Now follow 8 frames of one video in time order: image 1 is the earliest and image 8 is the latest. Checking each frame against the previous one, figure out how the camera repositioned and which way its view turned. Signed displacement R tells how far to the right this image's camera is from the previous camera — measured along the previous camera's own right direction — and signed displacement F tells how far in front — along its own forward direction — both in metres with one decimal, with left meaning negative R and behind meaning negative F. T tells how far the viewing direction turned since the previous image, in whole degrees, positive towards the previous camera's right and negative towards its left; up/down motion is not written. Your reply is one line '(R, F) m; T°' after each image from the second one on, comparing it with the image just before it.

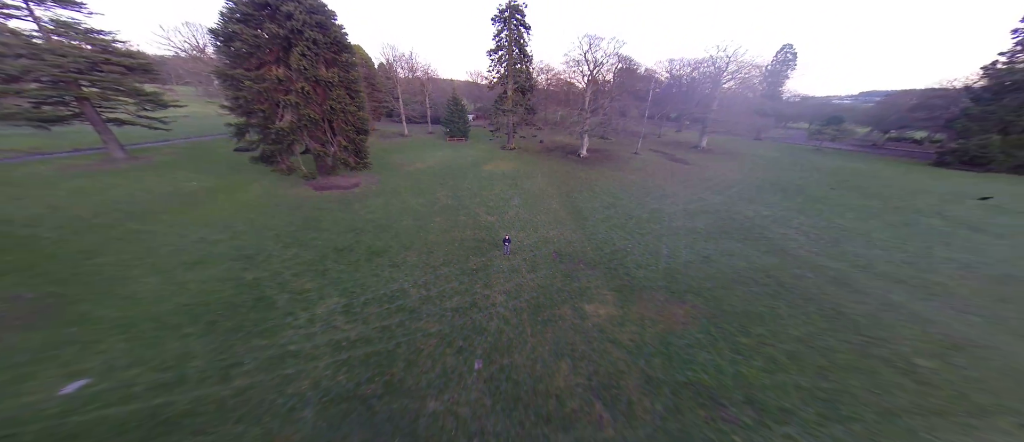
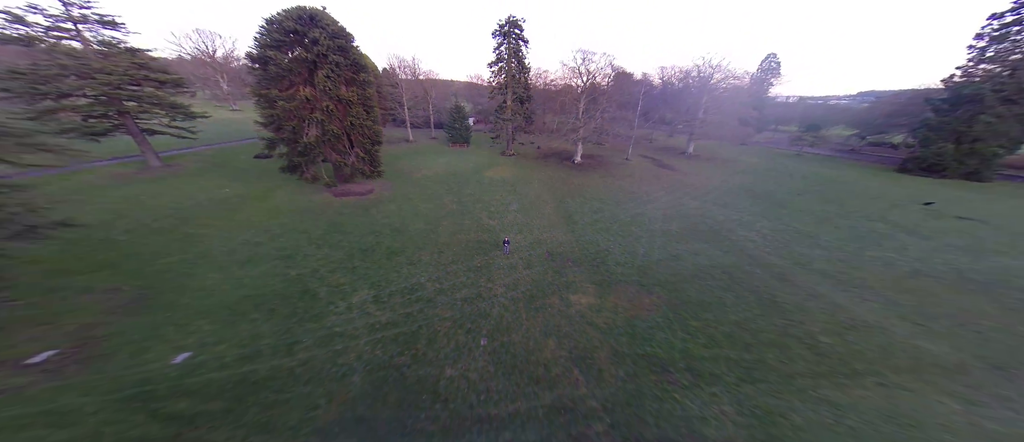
(+0.1, -2.1) m; 0°
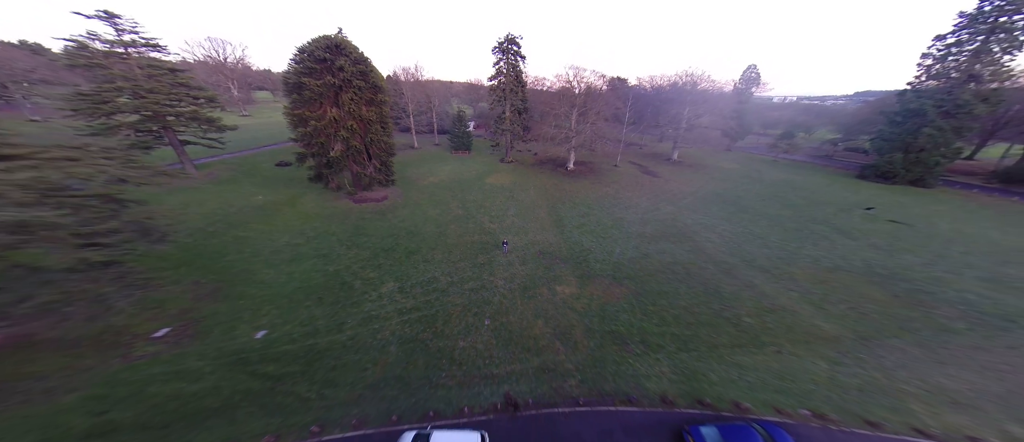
(+0.1, -2.9) m; 0°
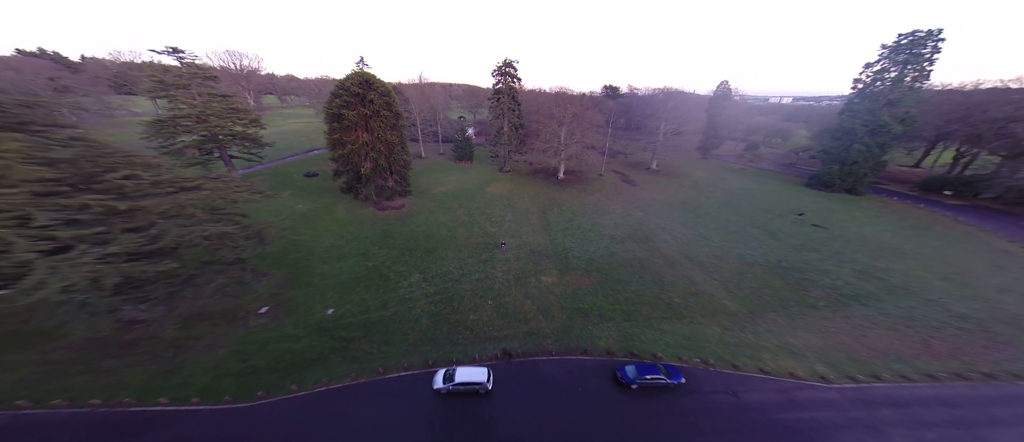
(+0.2, -4.8) m; 0°
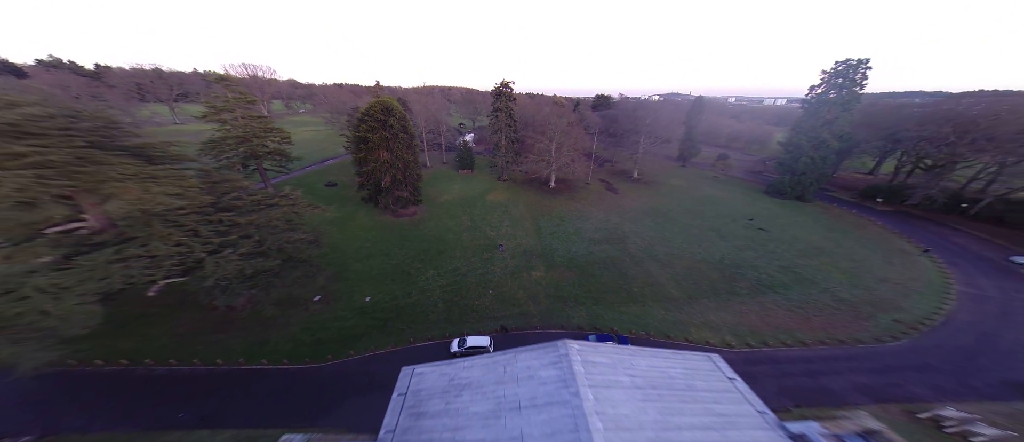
(+0.2, -4.9) m; 0°
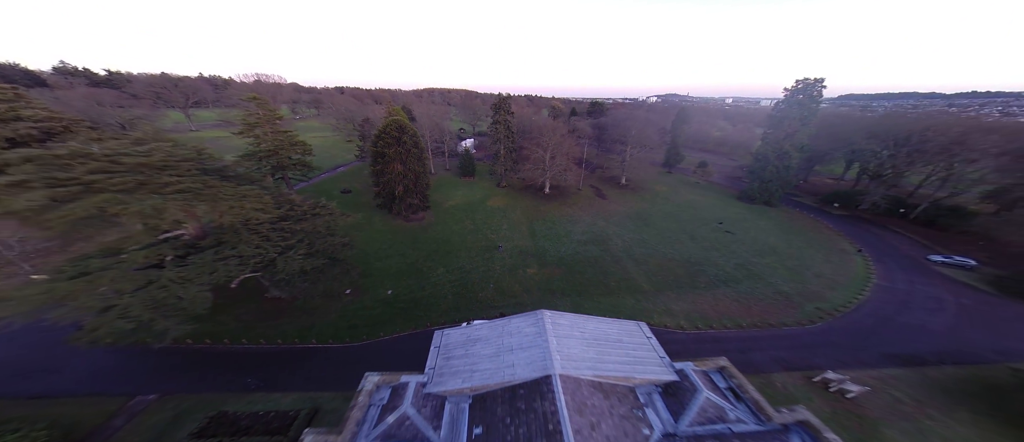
(+0.2, -4.2) m; 0°
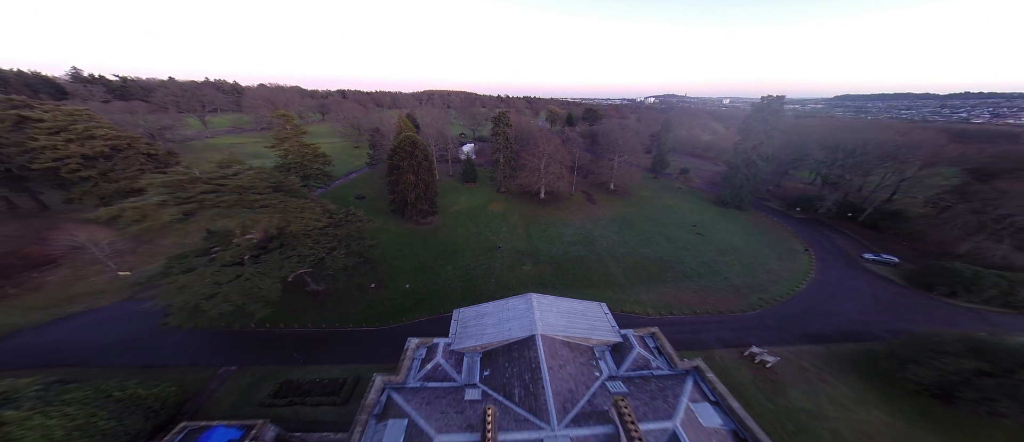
(+0.1, -4.8) m; 0°
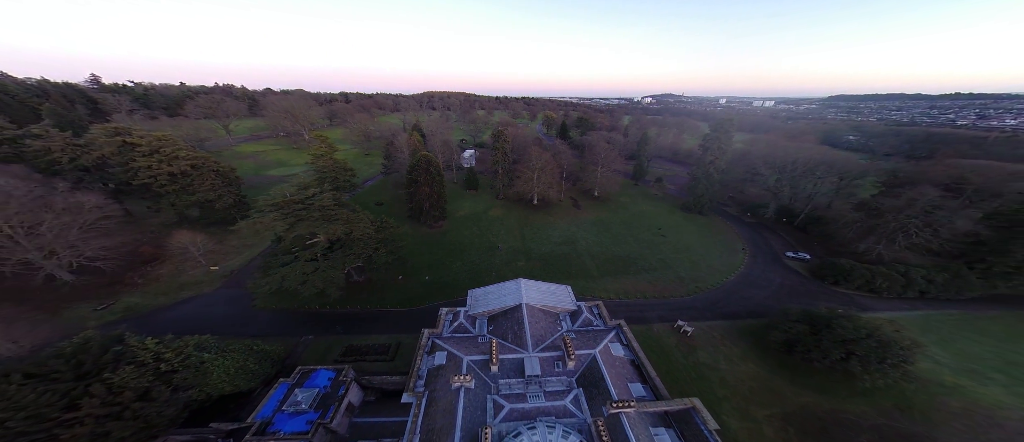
(+0.3, -8.3) m; 0°
